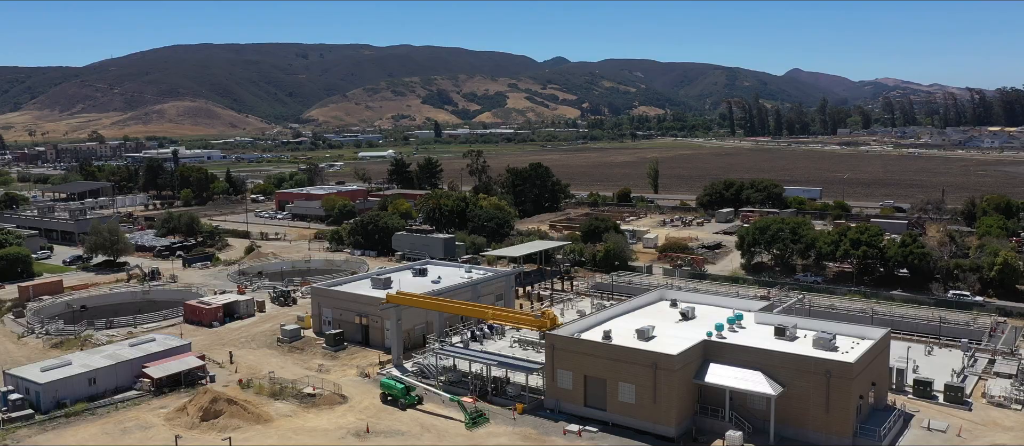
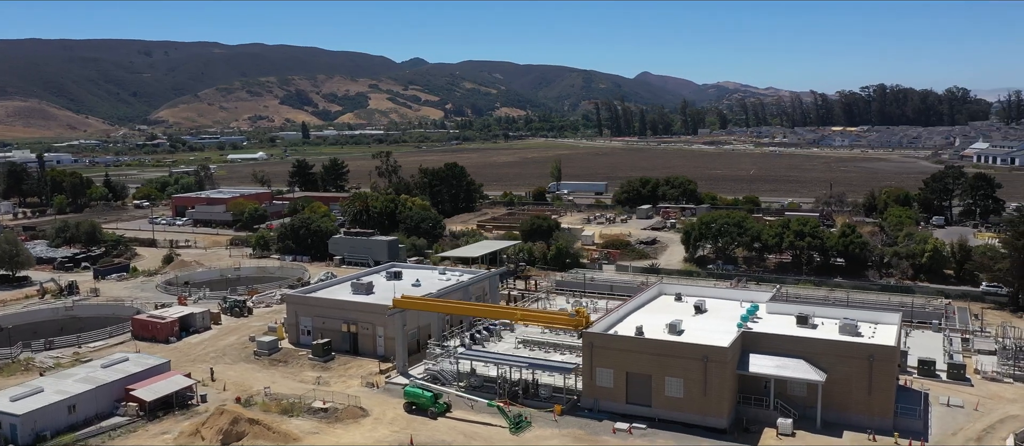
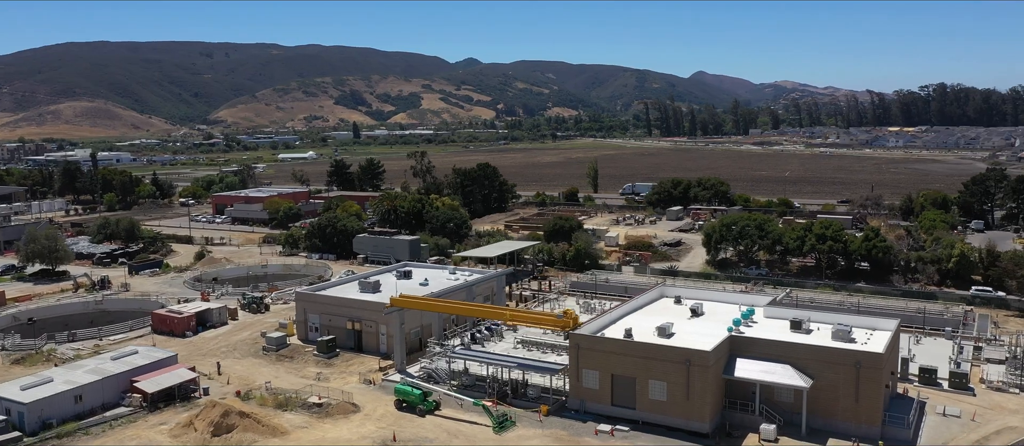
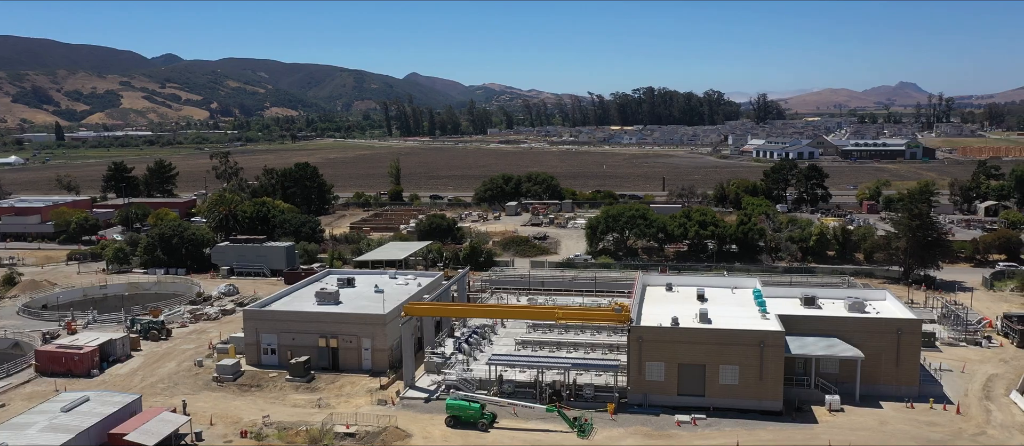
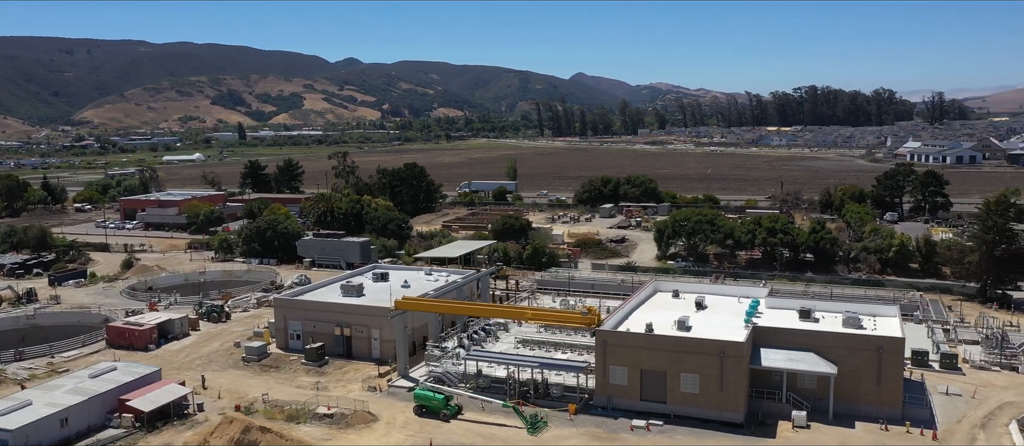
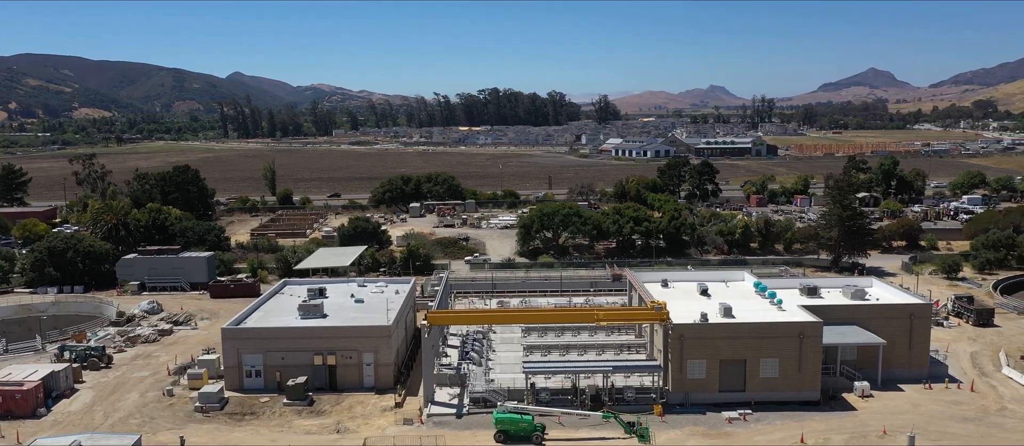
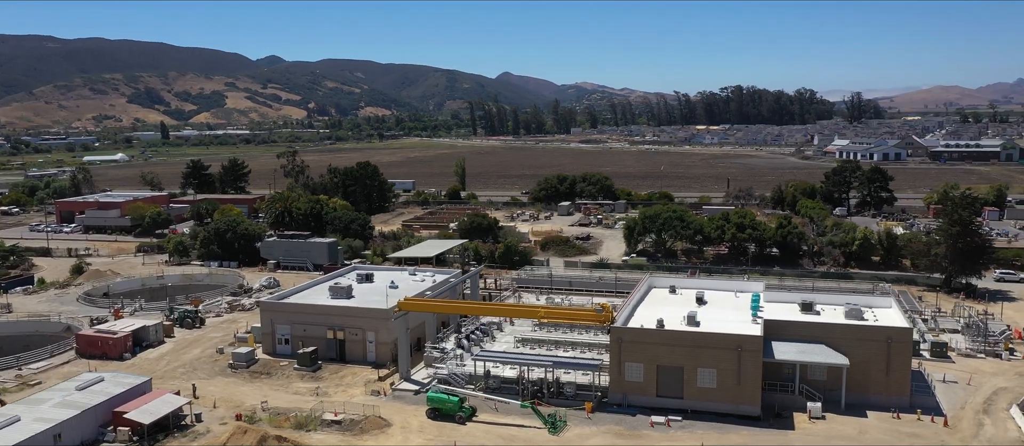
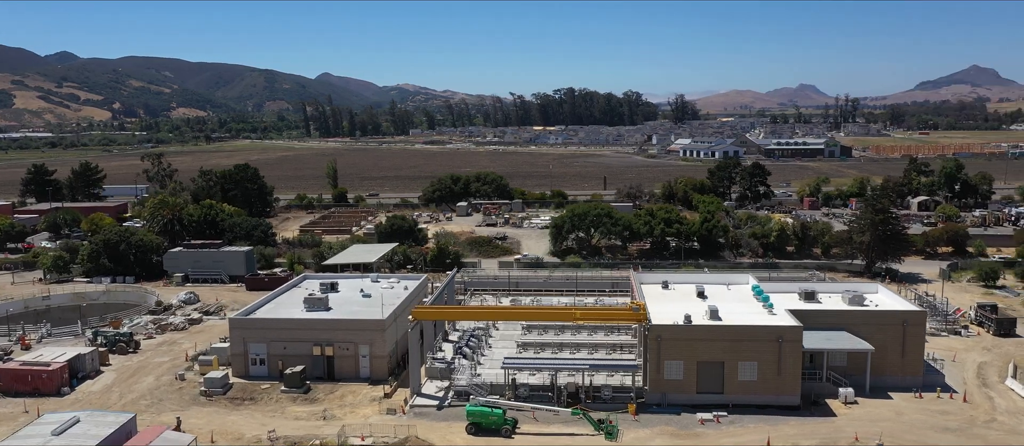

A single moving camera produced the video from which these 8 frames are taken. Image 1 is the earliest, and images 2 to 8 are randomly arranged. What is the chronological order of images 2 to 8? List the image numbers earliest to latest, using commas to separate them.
3, 2, 5, 7, 4, 8, 6
